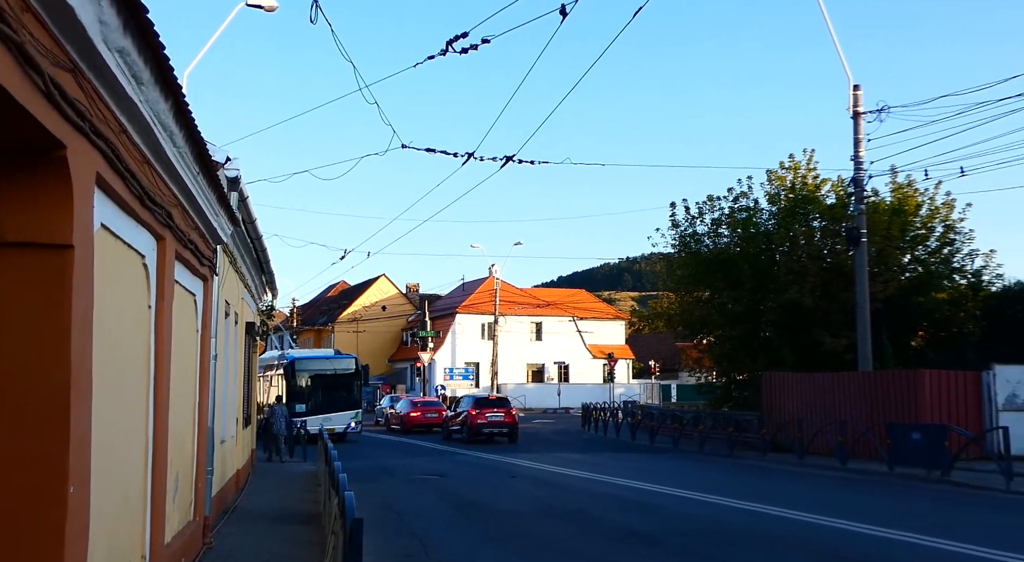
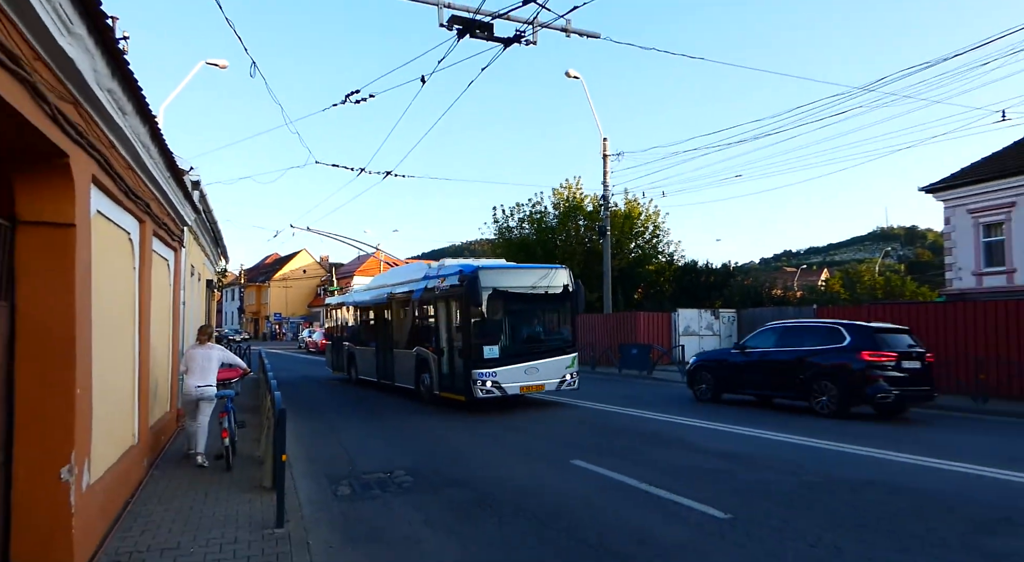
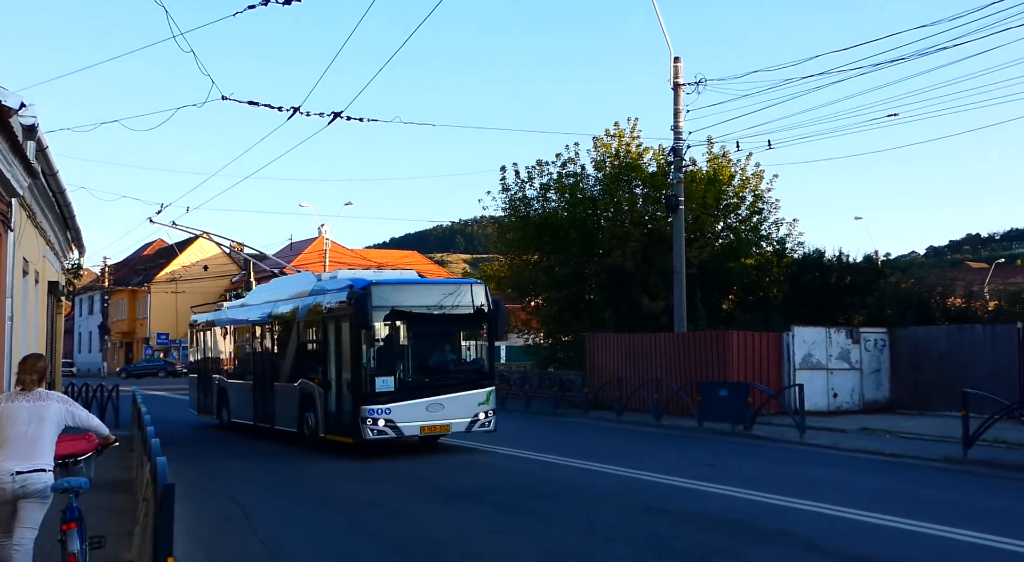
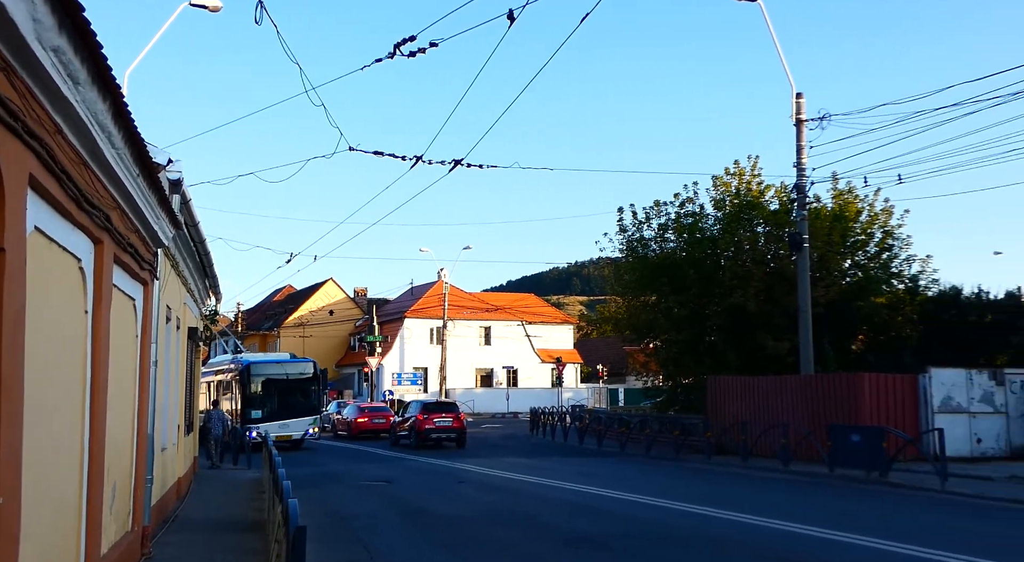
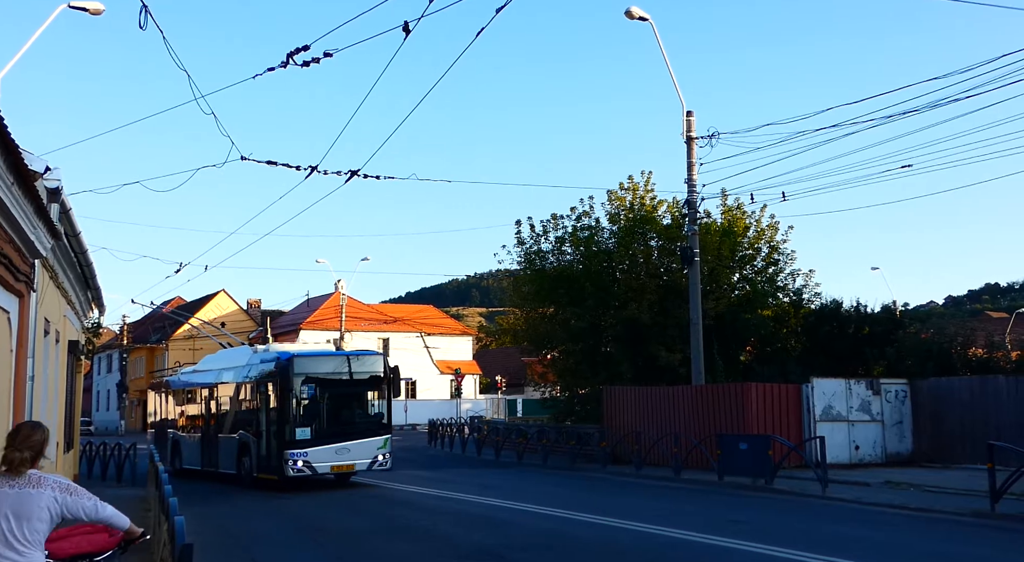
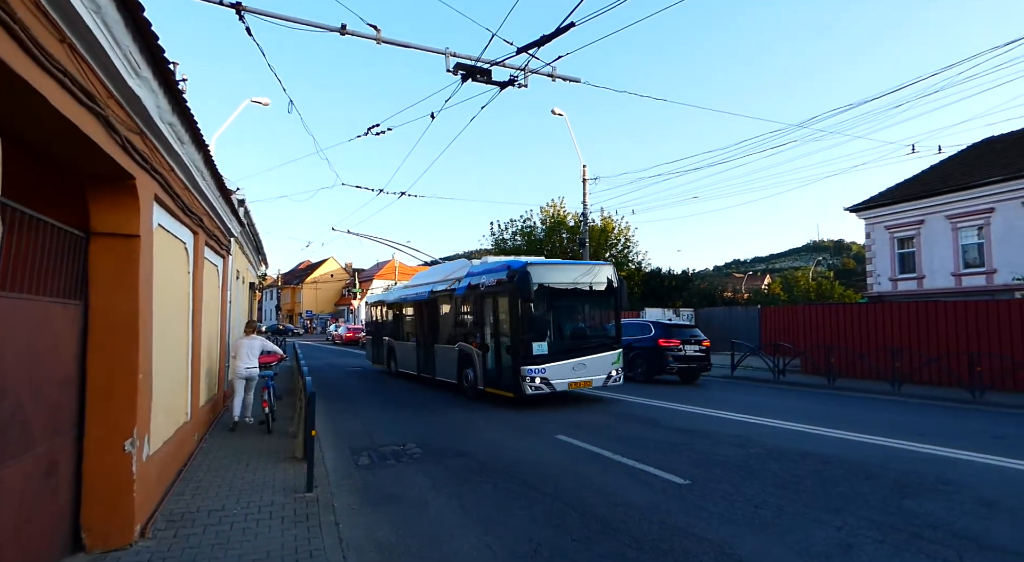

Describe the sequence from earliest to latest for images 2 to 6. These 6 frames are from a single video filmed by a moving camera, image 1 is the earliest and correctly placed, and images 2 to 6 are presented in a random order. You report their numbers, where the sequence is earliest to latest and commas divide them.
4, 5, 3, 2, 6
